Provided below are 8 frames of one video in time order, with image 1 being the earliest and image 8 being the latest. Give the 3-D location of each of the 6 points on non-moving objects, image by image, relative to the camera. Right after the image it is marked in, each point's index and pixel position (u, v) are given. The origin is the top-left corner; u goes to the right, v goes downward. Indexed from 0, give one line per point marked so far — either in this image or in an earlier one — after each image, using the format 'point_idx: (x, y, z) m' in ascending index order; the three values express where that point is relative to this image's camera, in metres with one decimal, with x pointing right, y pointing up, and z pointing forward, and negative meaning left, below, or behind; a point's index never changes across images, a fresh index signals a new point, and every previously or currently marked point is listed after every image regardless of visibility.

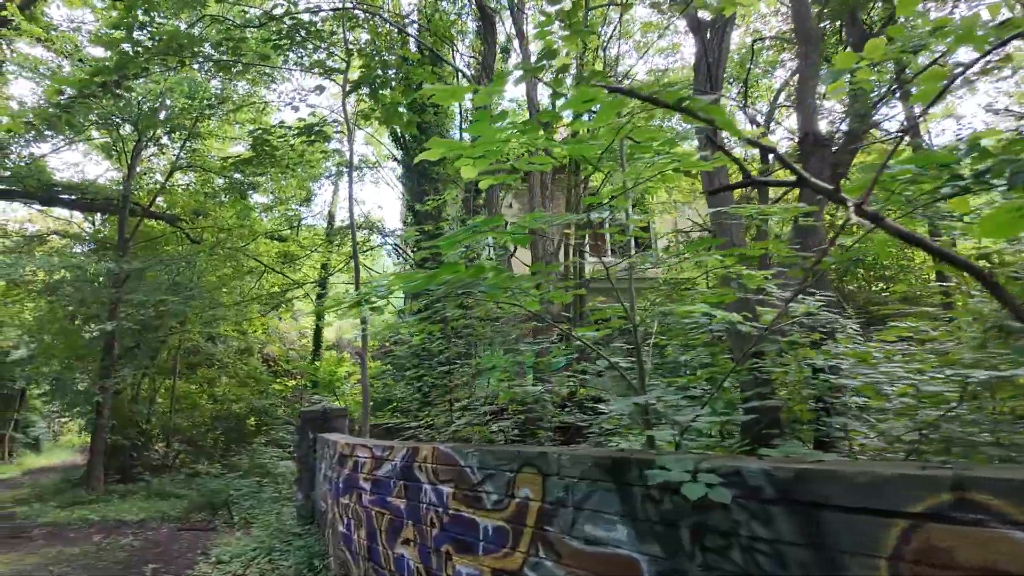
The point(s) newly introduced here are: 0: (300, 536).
0: (-1.8, -2.1, +5.2) m
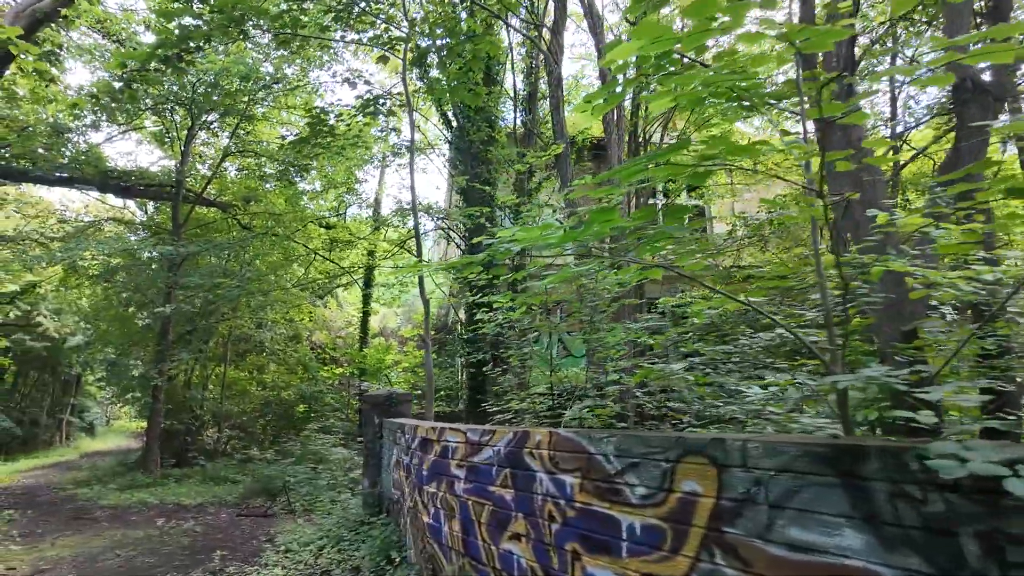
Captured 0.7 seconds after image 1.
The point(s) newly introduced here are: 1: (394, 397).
0: (-1.2, -2.0, +5.0) m
1: (-1.1, -1.0, +5.6) m
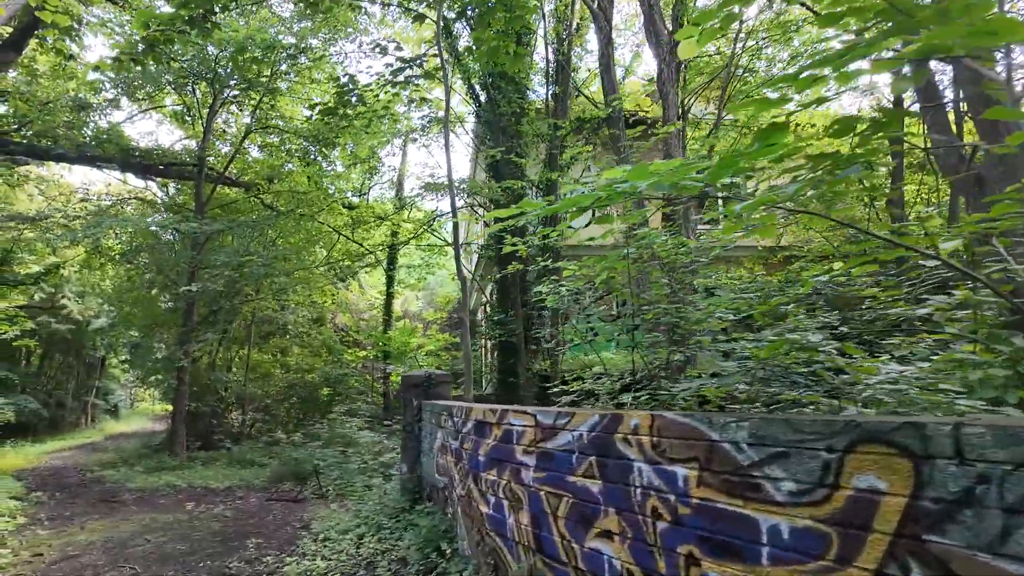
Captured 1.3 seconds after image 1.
0: (-0.8, -1.8, +4.7) m
1: (-0.7, -0.8, +5.3) m
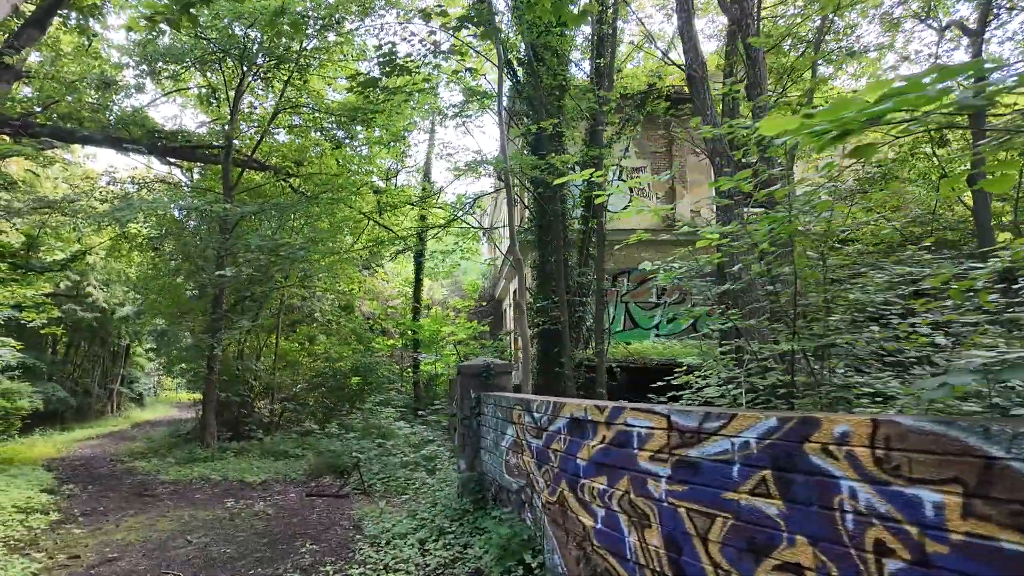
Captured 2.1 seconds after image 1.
0: (-0.3, -1.6, +4.3) m
1: (-0.2, -0.6, +4.8) m
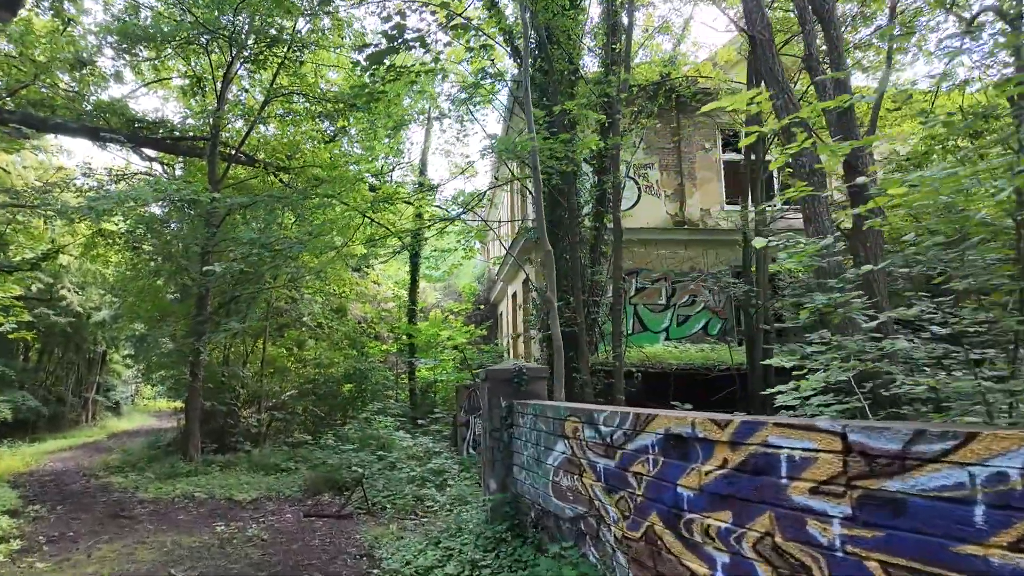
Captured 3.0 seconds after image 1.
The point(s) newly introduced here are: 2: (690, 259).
0: (0.0, -1.6, +3.7) m
1: (+0.1, -0.6, +4.2) m
2: (+3.5, +0.6, +11.9) m
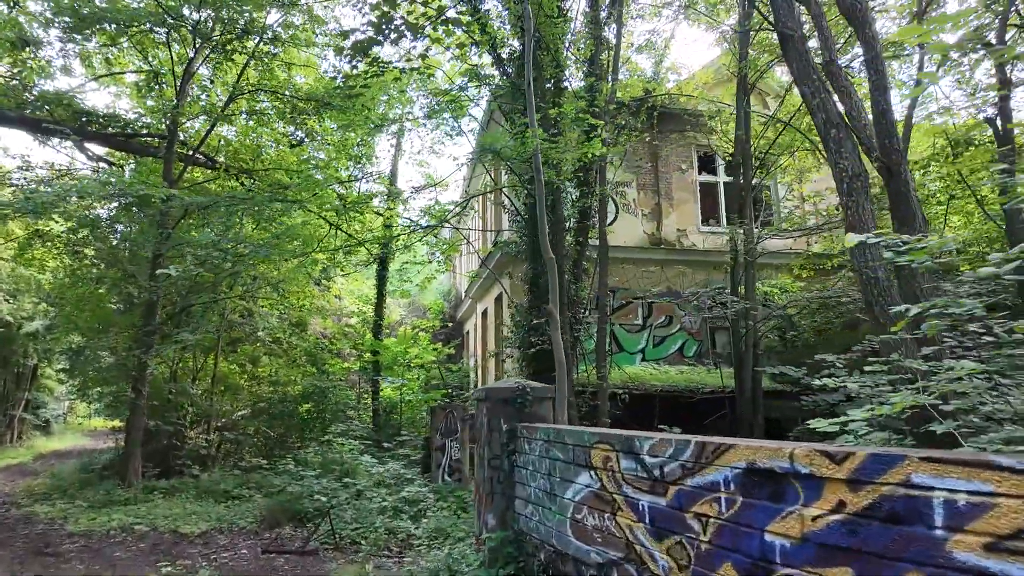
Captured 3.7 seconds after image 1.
0: (0.0, -1.6, +3.2) m
1: (+0.1, -0.7, +3.8) m
2: (+3.0, +0.2, +11.7) m
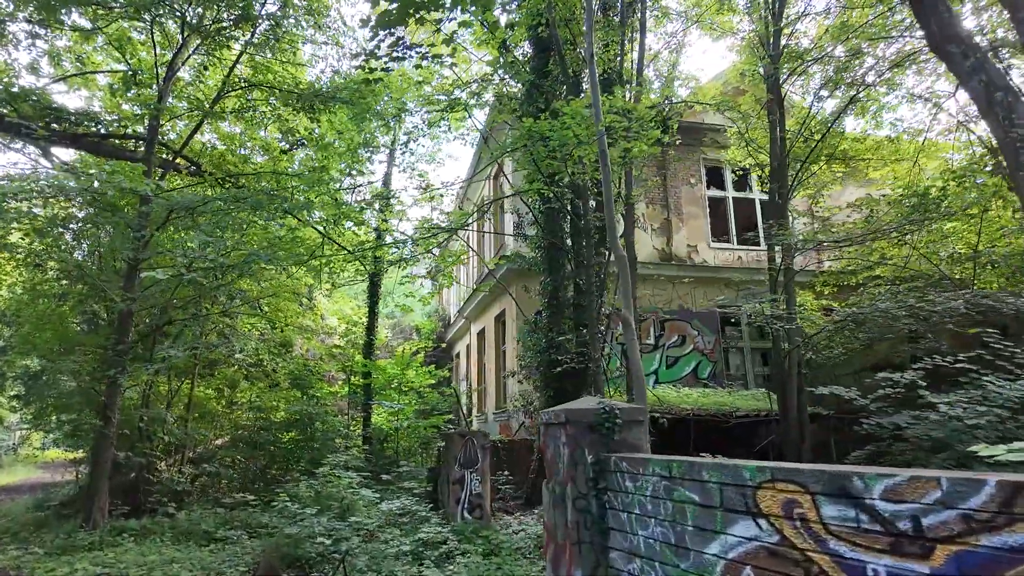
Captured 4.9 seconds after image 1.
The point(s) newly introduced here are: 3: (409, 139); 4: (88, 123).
0: (+0.5, -1.6, +2.5) m
1: (+0.5, -0.7, +3.1) m
2: (+3.1, -0.2, +11.2) m
3: (-1.6, +2.3, +9.3) m
4: (-6.4, +2.5, +9.1) m
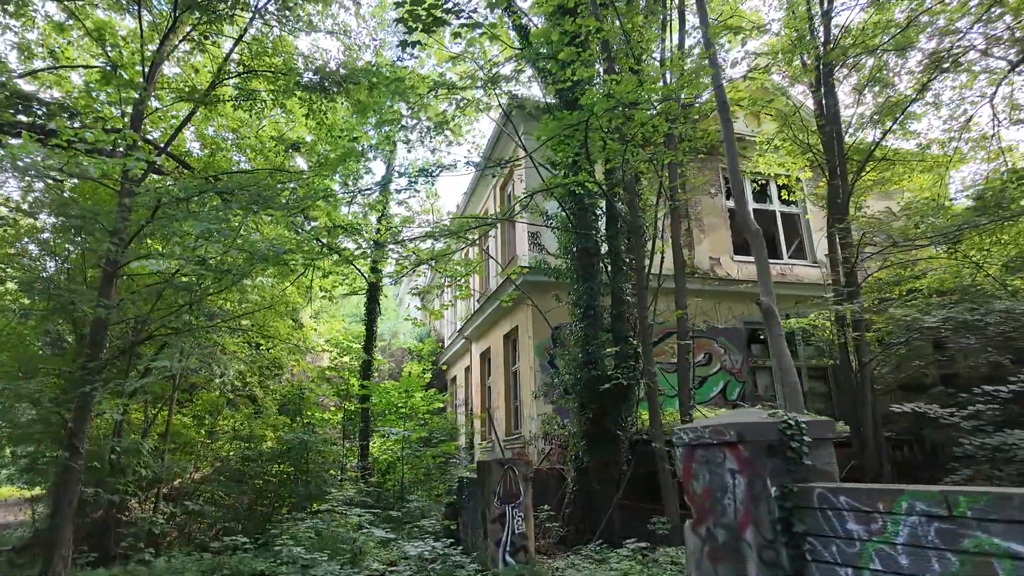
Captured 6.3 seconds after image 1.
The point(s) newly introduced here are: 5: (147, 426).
0: (+1.1, -1.4, +1.6) m
1: (+1.1, -0.5, +2.3) m
2: (+3.3, -0.4, +10.5) m
3: (-1.3, +2.1, +8.6) m
4: (-6.1, +2.3, +8.1) m
5: (-5.9, -2.2, +9.6) m
